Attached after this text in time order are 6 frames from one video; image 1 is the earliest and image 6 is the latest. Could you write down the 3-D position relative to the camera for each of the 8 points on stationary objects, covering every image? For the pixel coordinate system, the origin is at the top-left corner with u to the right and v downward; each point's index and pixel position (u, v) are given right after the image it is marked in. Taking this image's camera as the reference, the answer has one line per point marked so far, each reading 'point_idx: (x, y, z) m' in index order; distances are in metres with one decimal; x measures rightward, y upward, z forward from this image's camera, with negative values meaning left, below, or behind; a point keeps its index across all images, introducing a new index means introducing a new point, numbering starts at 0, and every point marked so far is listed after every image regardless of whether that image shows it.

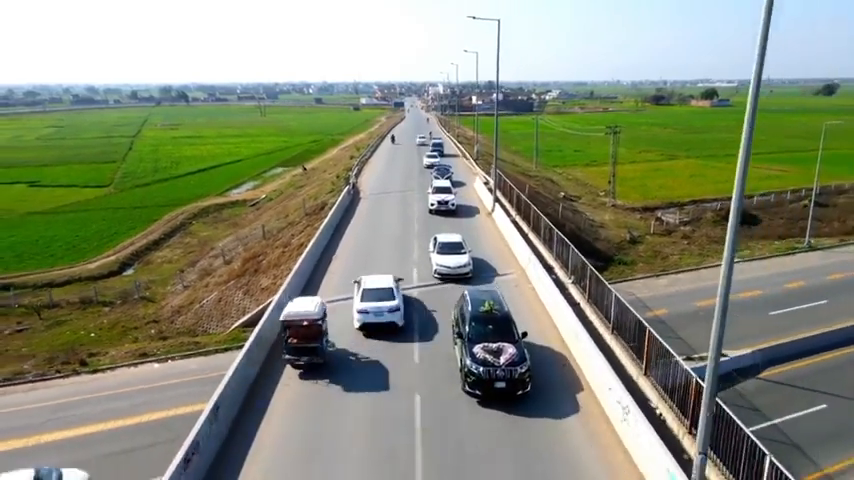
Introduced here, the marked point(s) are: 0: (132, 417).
0: (-10.2, -6.0, +19.1) m
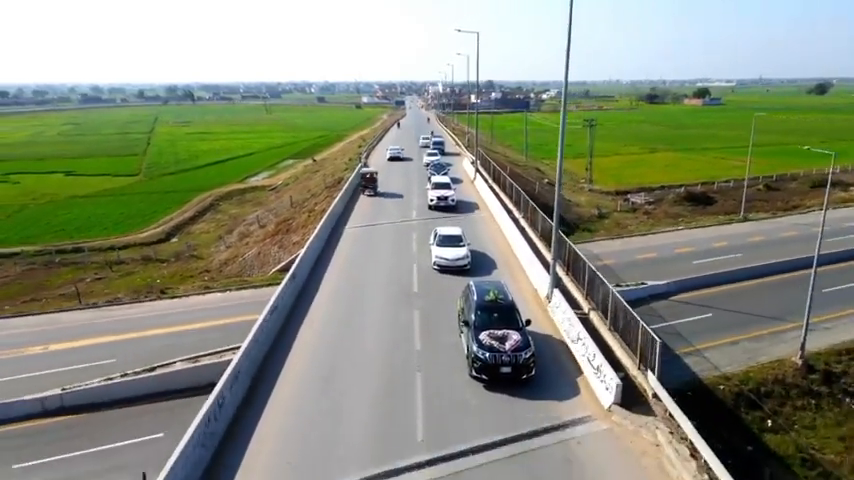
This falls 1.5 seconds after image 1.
0: (-10.5, -3.8, +26.4) m
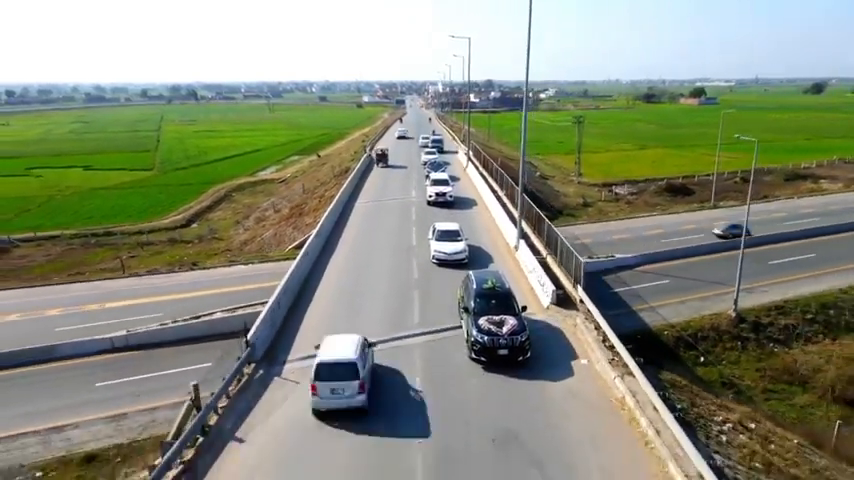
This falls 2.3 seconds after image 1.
0: (-10.6, -2.5, +30.9) m
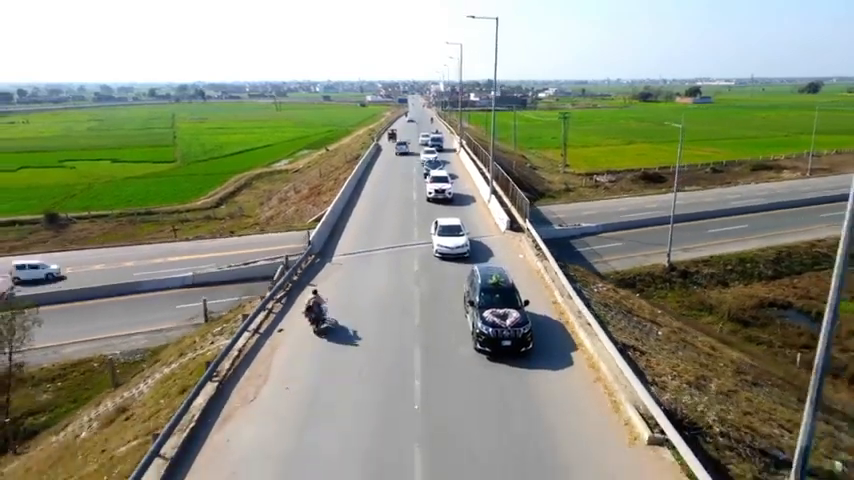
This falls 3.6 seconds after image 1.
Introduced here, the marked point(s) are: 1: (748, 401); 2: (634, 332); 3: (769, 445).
0: (-10.7, -0.4, +37.9) m
1: (+7.5, -3.7, +13.3) m
2: (+5.4, -2.4, +14.7) m
3: (+6.6, -4.0, +11.0) m
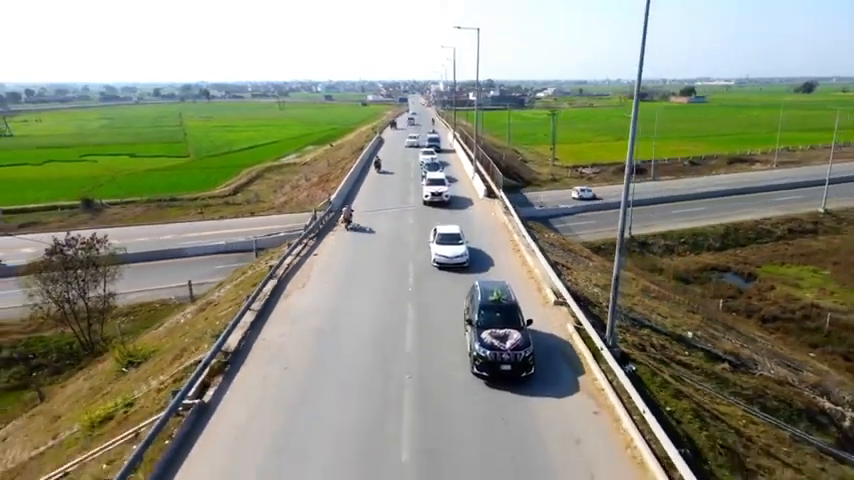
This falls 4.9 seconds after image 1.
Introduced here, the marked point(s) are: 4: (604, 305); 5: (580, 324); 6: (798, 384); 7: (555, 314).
0: (-11.0, +1.3, +43.6) m
1: (+7.2, -2.0, +18.9) m
2: (+5.1, -0.7, +20.3) m
3: (+6.3, -2.3, +16.7) m
4: (+5.1, -1.9, +15.9) m
5: (+3.9, -2.1, +14.2) m
6: (+11.6, -4.5, +17.6) m
7: (+3.4, -2.0, +15.0) m
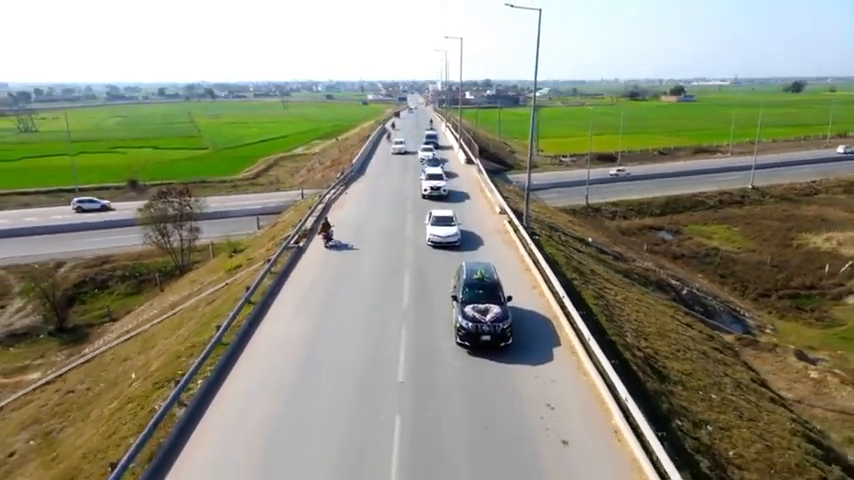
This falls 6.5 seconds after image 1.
0: (-11.4, +4.2, +53.0) m
1: (+6.8, +0.8, +28.3) m
2: (+4.8, +2.2, +29.7) m
3: (+6.0, +0.6, +26.1) m
4: (+4.8, +1.0, +25.3) m
5: (+3.6, +0.8, +23.6) m
6: (+11.3, -1.6, +27.0) m
7: (+3.1, +0.9, +24.4) m
